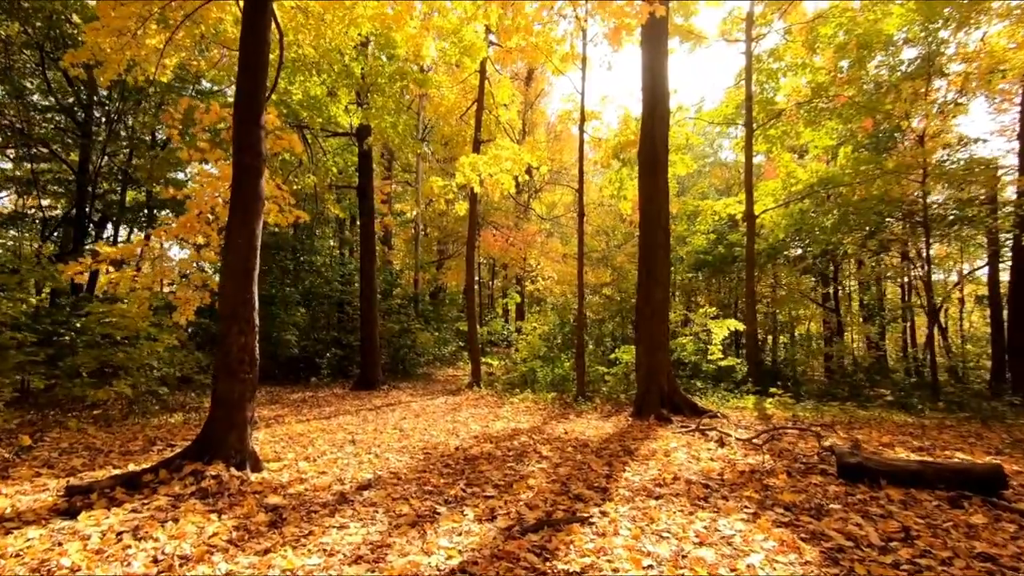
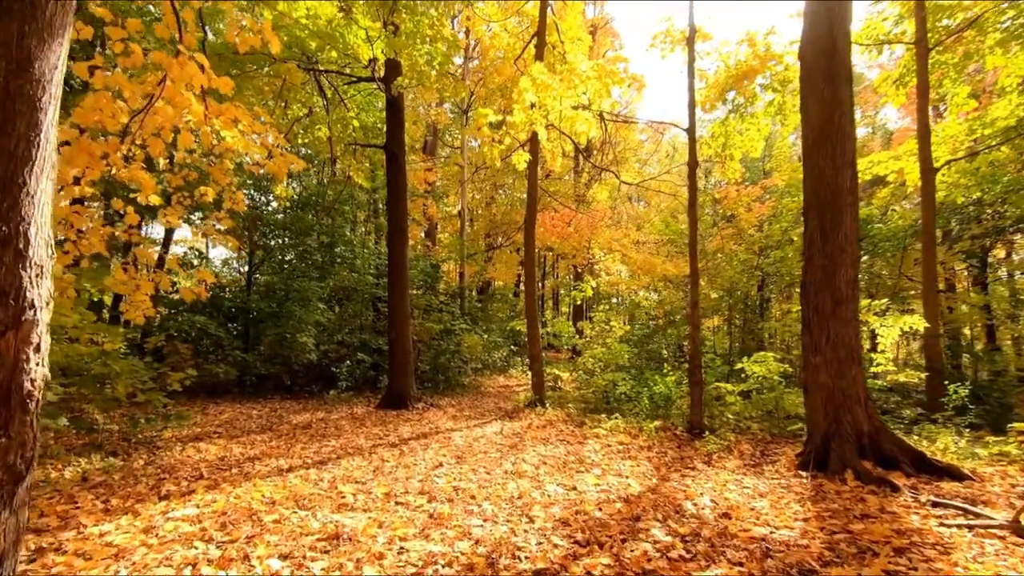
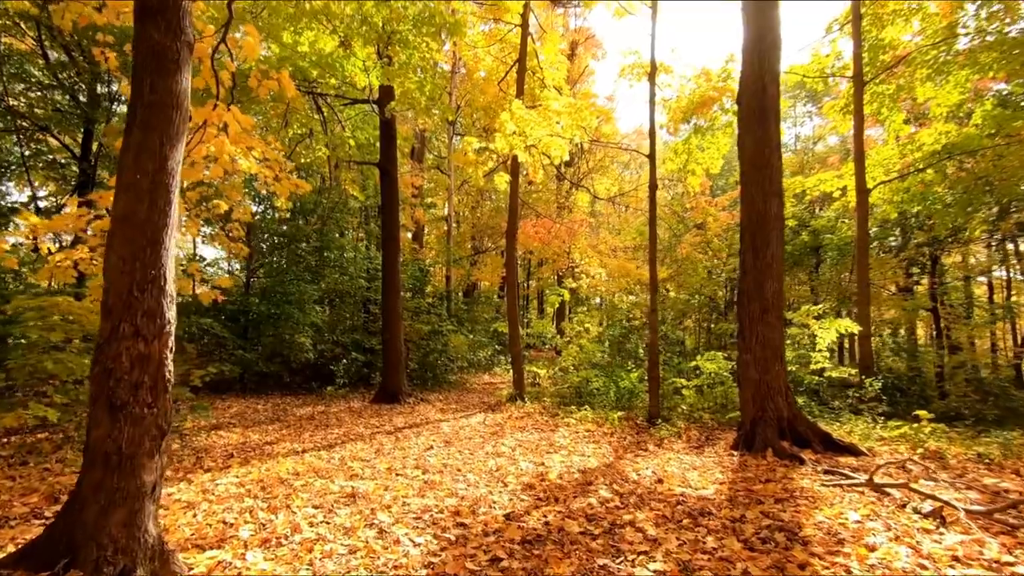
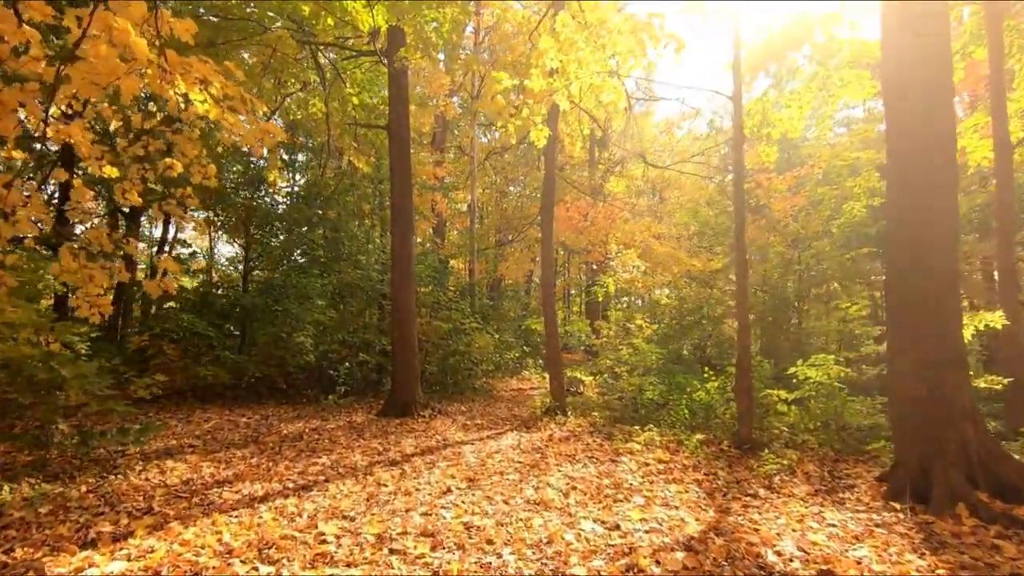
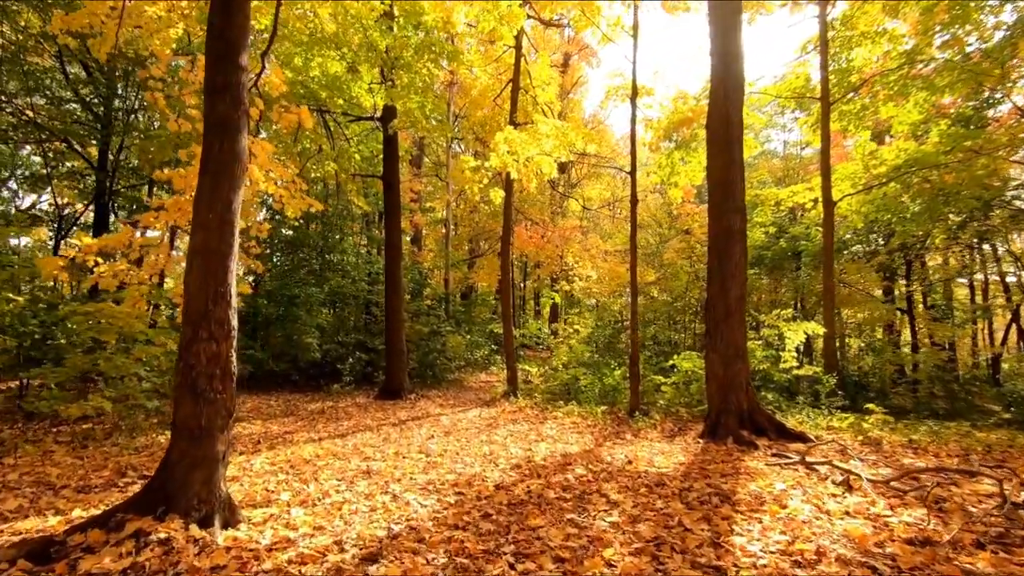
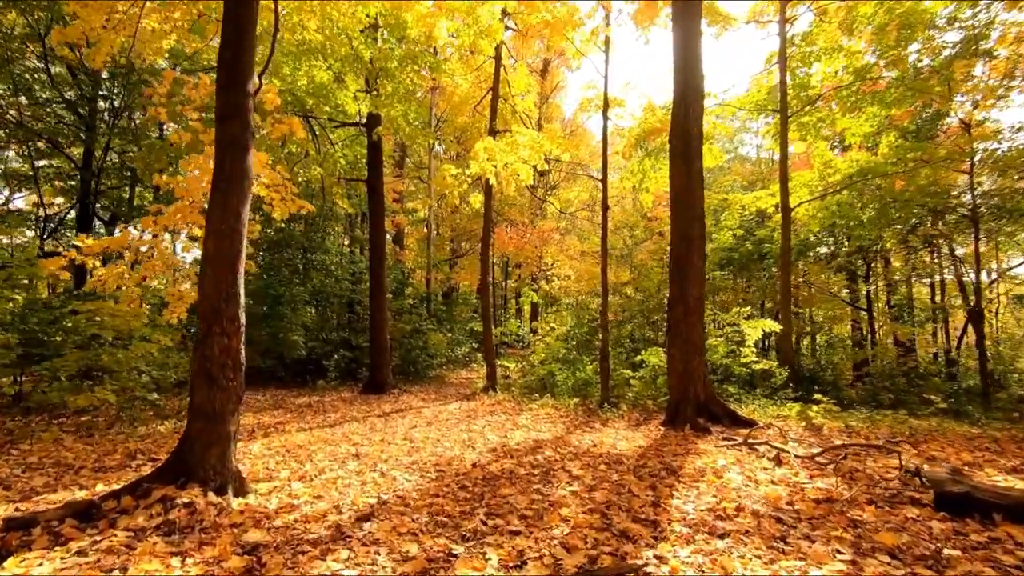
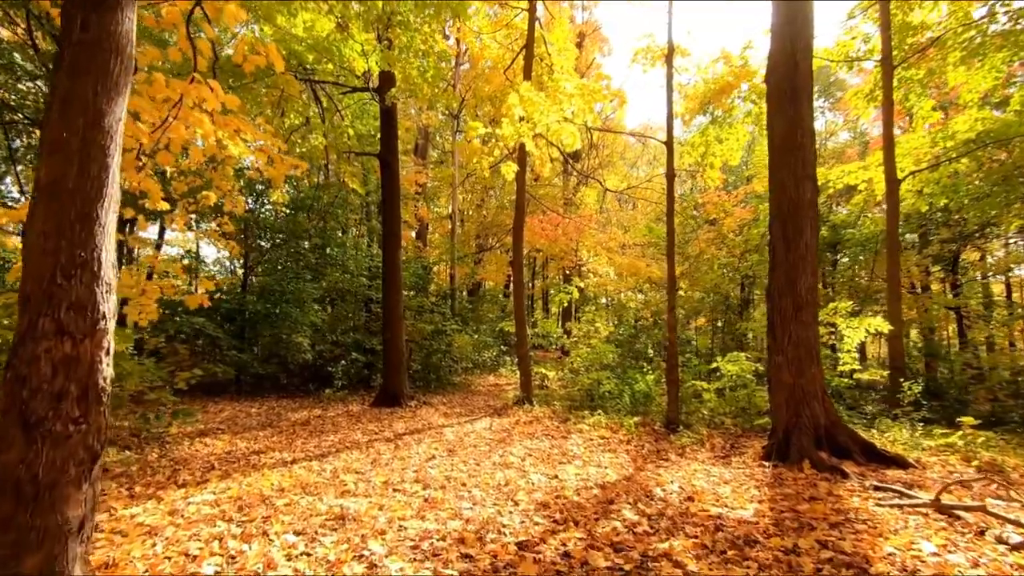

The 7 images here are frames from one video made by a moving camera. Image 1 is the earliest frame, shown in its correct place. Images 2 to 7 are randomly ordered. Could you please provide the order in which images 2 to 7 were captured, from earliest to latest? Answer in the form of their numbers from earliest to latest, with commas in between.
6, 5, 3, 7, 2, 4
